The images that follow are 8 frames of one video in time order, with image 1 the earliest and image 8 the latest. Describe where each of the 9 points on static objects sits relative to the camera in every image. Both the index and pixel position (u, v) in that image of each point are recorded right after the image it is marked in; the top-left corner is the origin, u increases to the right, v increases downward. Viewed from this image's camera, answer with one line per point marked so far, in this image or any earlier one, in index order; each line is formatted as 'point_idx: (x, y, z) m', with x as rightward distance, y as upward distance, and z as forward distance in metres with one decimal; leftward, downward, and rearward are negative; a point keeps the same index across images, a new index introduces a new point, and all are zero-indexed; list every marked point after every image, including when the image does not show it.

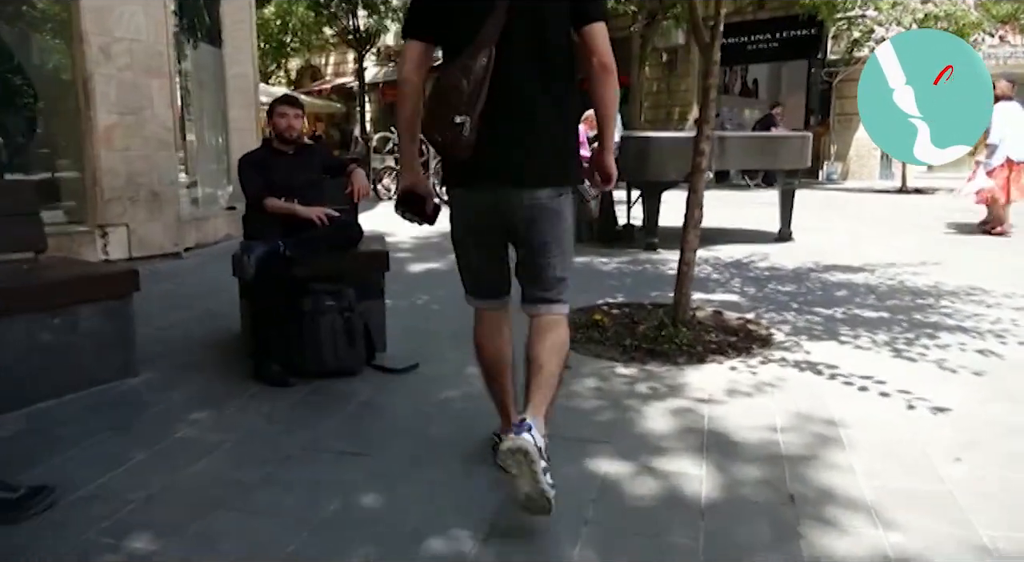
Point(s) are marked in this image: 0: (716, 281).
0: (+2.0, 0.0, +7.6) m
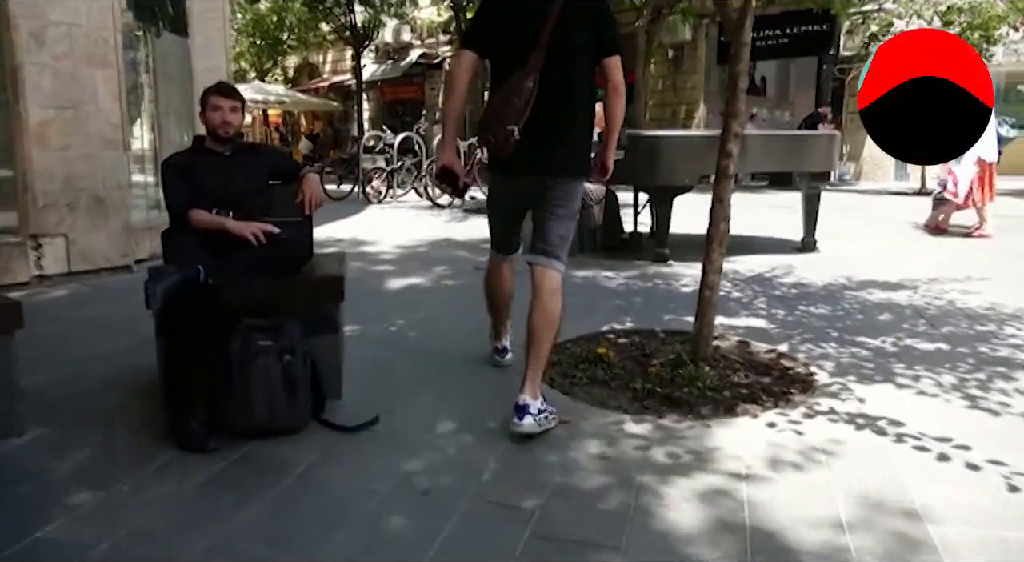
0: (+1.9, -0.2, +6.6) m
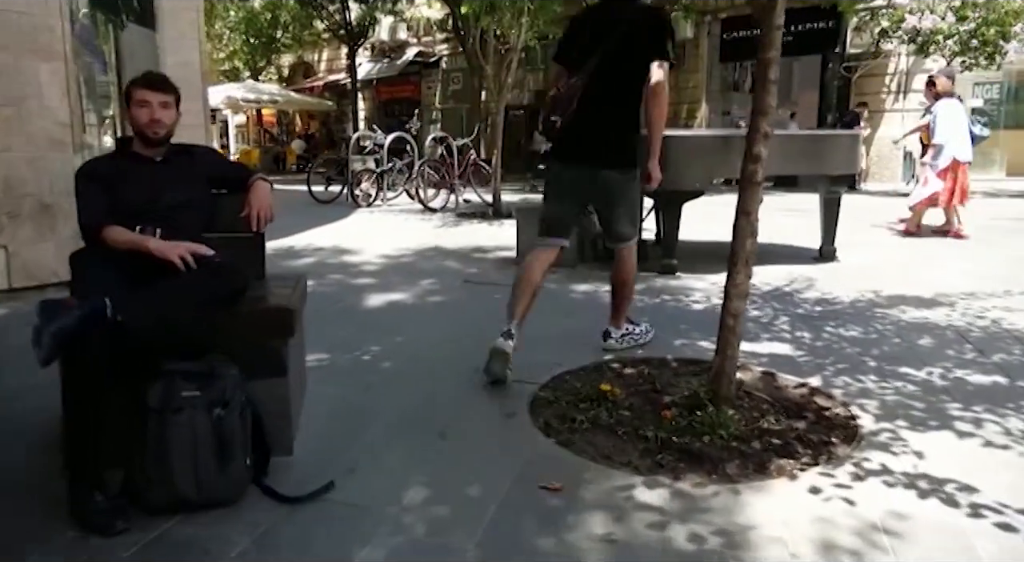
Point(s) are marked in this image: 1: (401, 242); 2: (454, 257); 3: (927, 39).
0: (+1.9, -0.3, +5.9) m
1: (-1.3, +0.5, +9.4) m
2: (-0.6, +0.2, +8.5) m
3: (+9.0, +5.3, +16.9) m
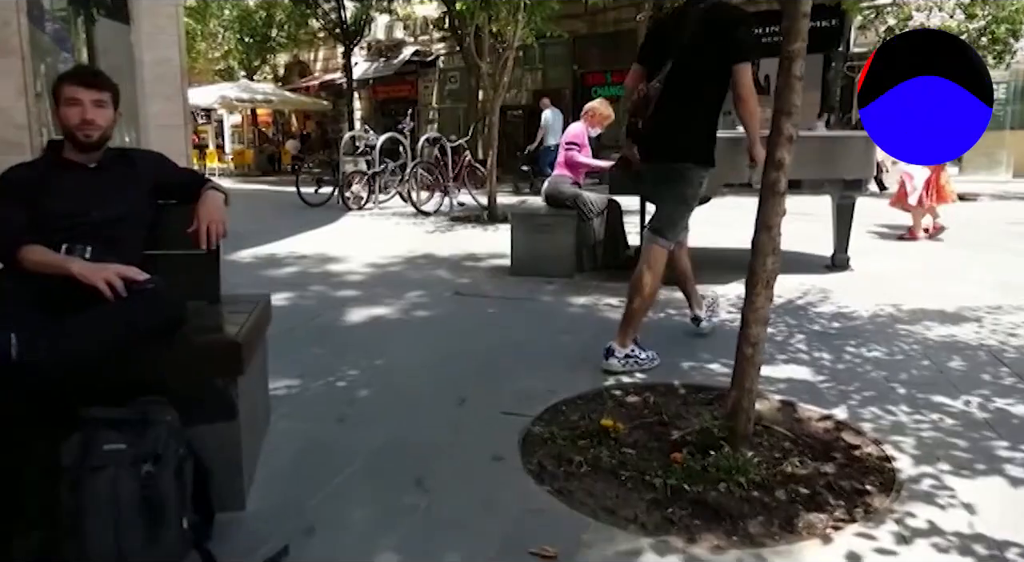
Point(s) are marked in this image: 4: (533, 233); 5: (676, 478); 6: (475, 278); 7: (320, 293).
0: (+1.8, -0.4, +5.4) m
1: (-1.4, +0.4, +8.9) m
2: (-0.7, +0.1, +8.0) m
3: (+8.9, +5.2, +16.4) m
4: (+0.2, +0.5, +7.5) m
5: (+0.7, -0.8, +3.3) m
6: (-0.4, 0.0, +7.5) m
7: (-1.7, -0.1, +6.9) m
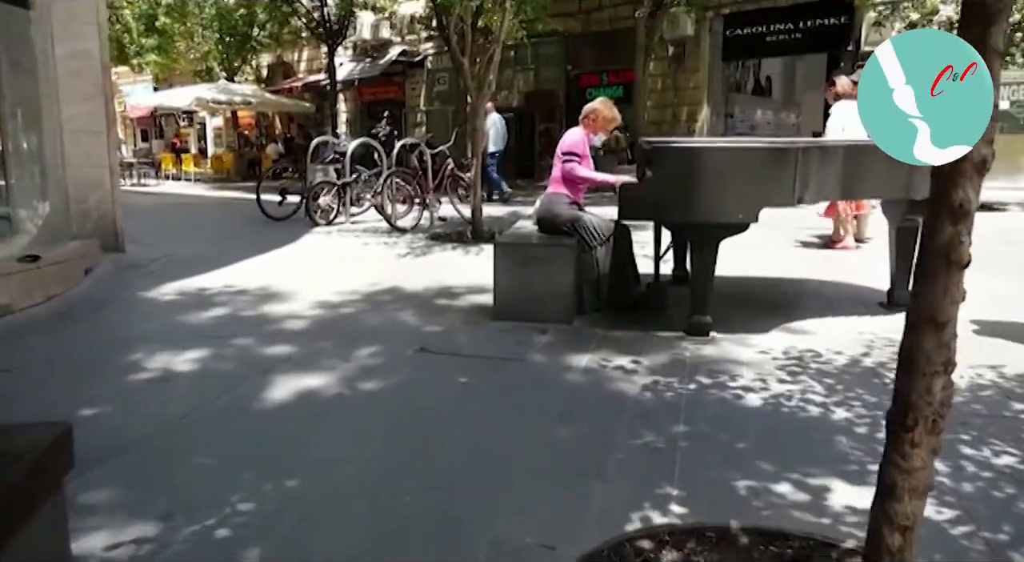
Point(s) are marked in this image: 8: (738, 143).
0: (+1.7, -0.8, +3.9) m
1: (-1.6, 0.0, +7.4) m
2: (-0.8, -0.2, +6.5) m
3: (+8.7, +4.8, +15.0) m
4: (+0.1, +0.1, +5.9) m
5: (+0.6, -1.2, +1.7) m
6: (-0.5, -0.3, +6.0) m
7: (-1.8, -0.5, +5.3) m
8: (+1.5, +0.9, +5.3) m
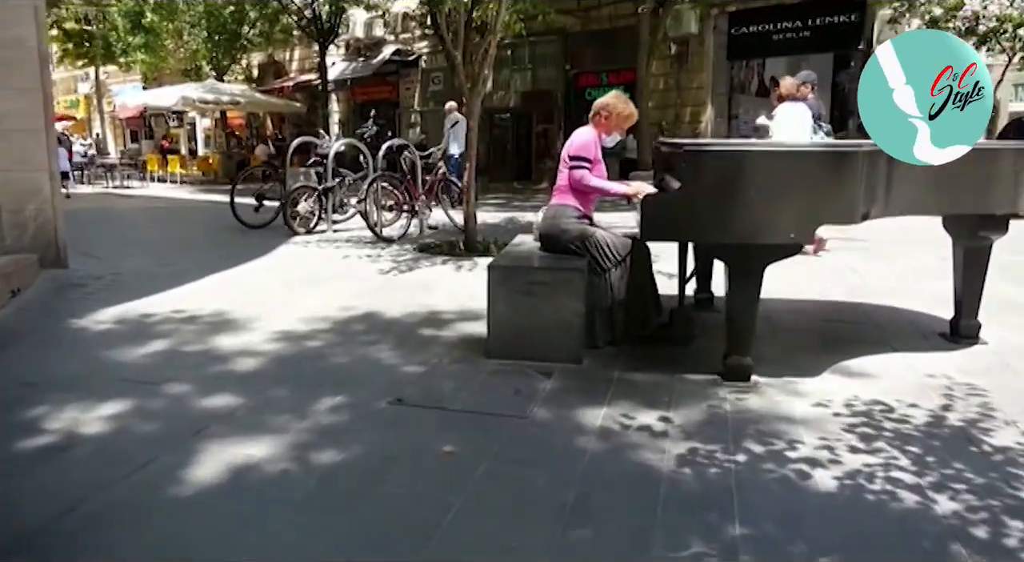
0: (+1.7, -0.9, +2.9) m
1: (-1.6, -0.2, +6.4) m
2: (-0.9, -0.4, +5.4) m
3: (+8.6, +4.6, +14.0) m
4: (+0.1, -0.1, +4.9) m
5: (+0.6, -1.4, +0.7) m
6: (-0.5, -0.5, +5.0) m
7: (-1.8, -0.6, +4.3) m
8: (+1.5, +0.7, +4.3) m
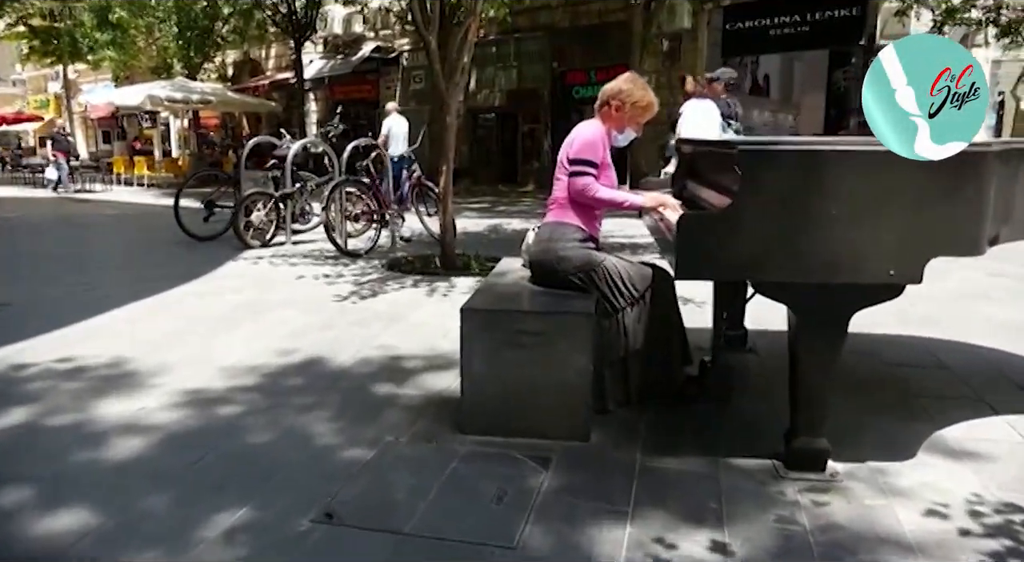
0: (+1.6, -1.2, +1.6) m
1: (-1.7, -0.4, +5.0) m
2: (-0.9, -0.6, +4.1) m
3: (+8.4, +4.4, +12.8) m
4: (0.0, -0.3, +3.6) m
5: (+0.6, -1.6, -0.6) m
6: (-0.6, -0.8, +3.6) m
7: (-1.9, -0.9, +2.9) m
8: (+1.4, +0.5, +3.0) m
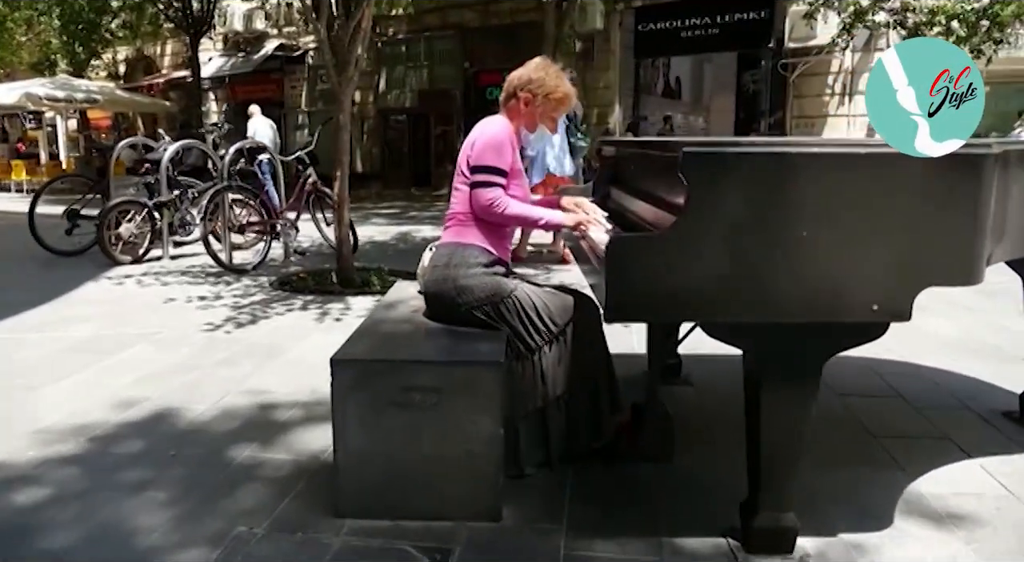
0: (+1.5, -1.3, +1.0) m
1: (-2.2, -0.6, +4.0) m
2: (-1.4, -0.8, +3.2) m
3: (+6.9, +4.4, +12.9) m
4: (-0.4, -0.5, +2.8) m
5: (+0.7, -1.7, -1.3) m
6: (-1.0, -0.9, +2.8) m
7: (-2.2, -1.1, +1.9) m
8: (+1.1, +0.4, +2.4) m
